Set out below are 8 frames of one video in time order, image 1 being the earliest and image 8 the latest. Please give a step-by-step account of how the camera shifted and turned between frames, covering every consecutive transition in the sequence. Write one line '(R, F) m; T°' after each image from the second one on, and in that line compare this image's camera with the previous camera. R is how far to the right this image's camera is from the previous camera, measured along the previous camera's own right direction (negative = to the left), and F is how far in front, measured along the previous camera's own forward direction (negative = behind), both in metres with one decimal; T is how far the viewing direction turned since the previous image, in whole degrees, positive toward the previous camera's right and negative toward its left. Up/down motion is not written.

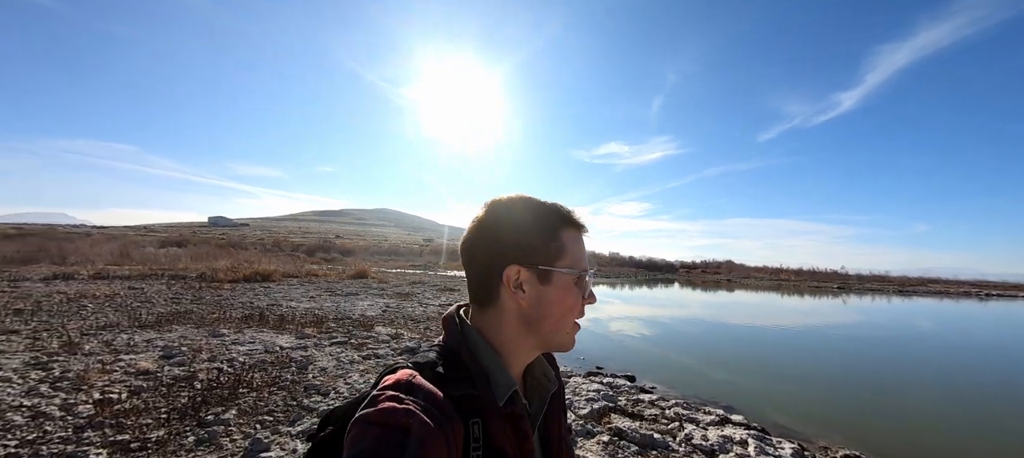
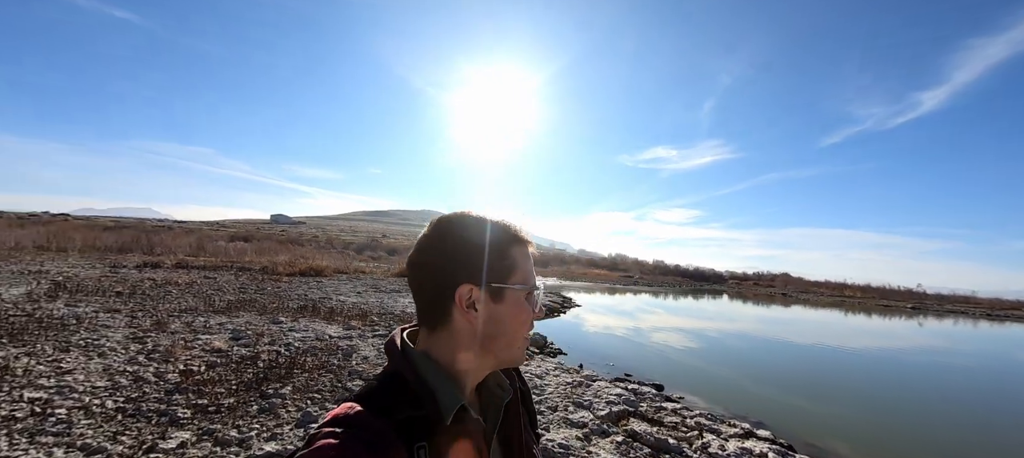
(+0.3, -0.5) m; -6°
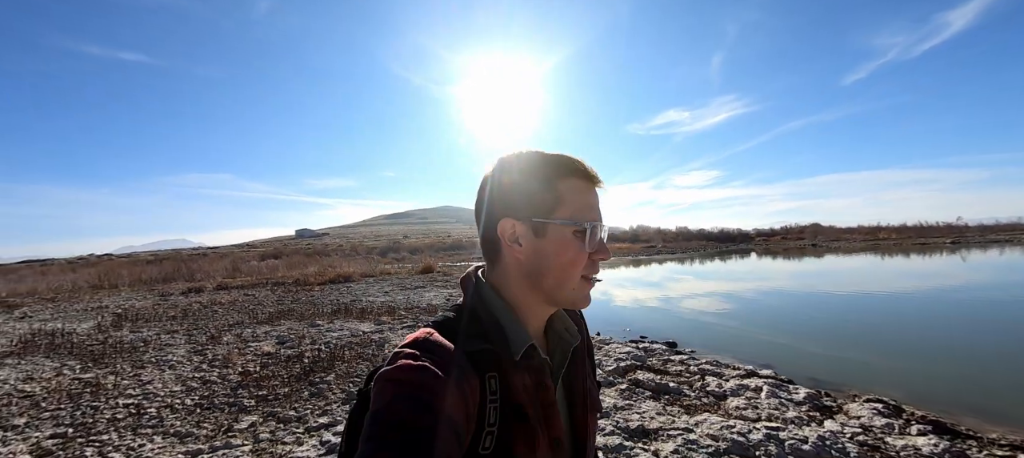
(+0.4, -0.7) m; -3°
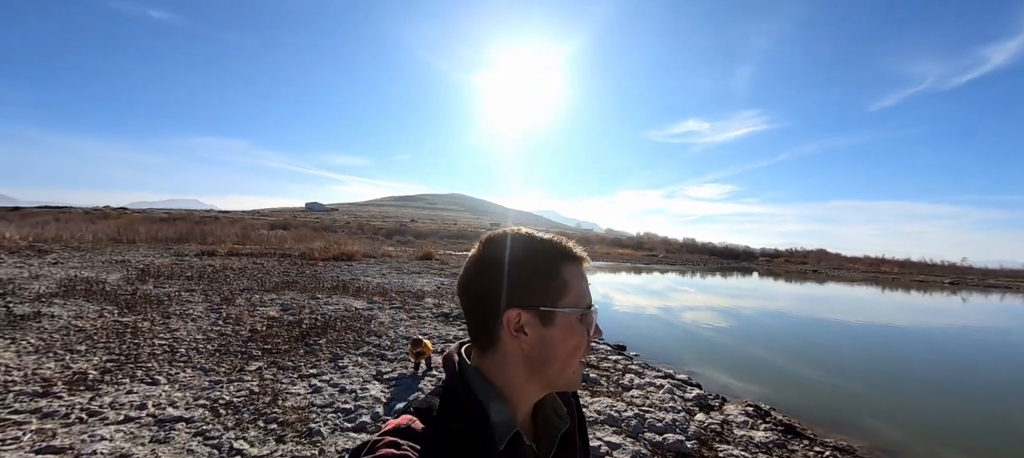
(+0.9, -1.6) m; -1°
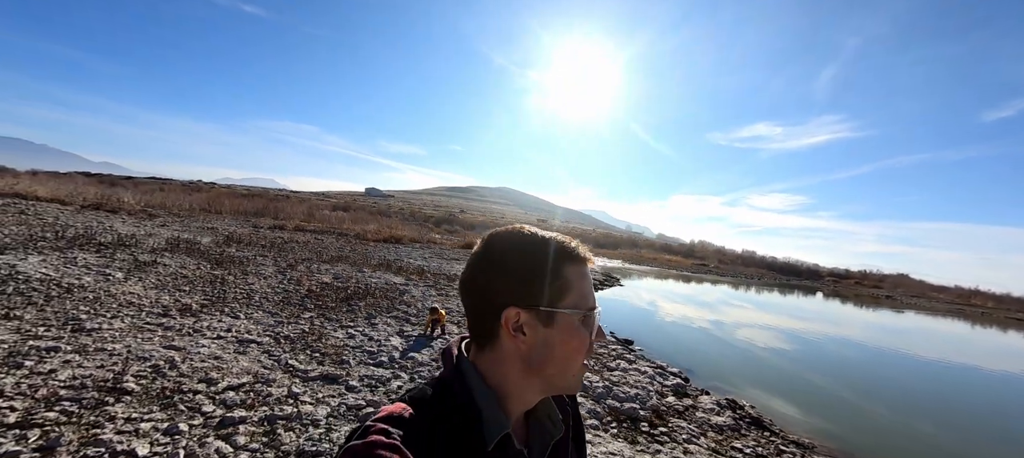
(+1.0, -1.3) m; -7°
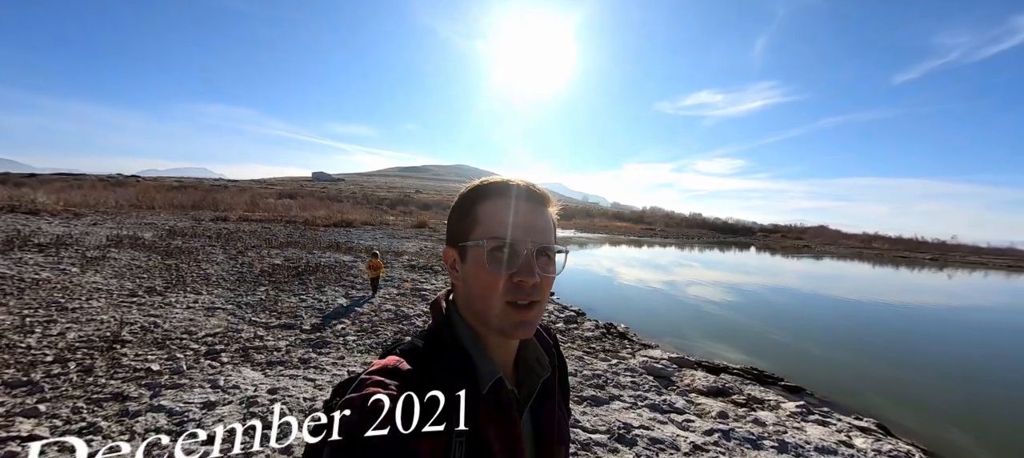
(+1.0, -2.2) m; +6°
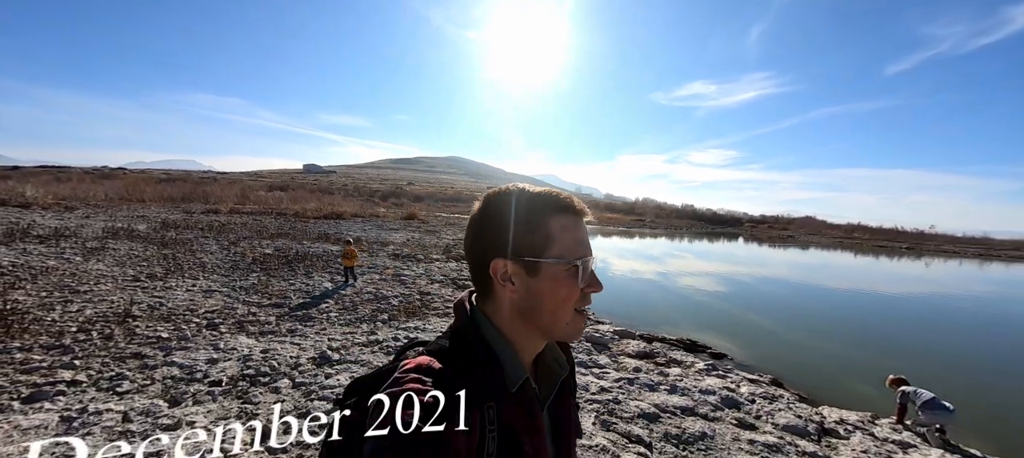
(+0.7, -1.1) m; +1°
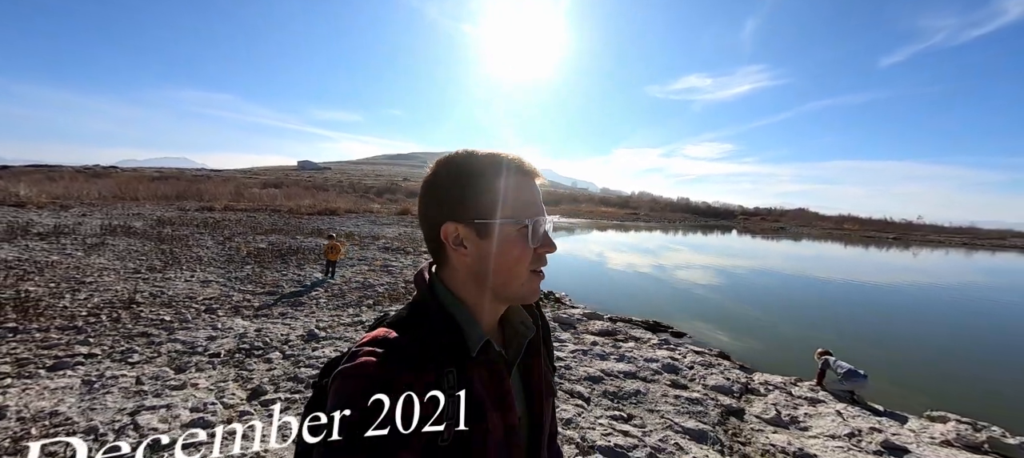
(+0.5, -0.7) m; 0°
